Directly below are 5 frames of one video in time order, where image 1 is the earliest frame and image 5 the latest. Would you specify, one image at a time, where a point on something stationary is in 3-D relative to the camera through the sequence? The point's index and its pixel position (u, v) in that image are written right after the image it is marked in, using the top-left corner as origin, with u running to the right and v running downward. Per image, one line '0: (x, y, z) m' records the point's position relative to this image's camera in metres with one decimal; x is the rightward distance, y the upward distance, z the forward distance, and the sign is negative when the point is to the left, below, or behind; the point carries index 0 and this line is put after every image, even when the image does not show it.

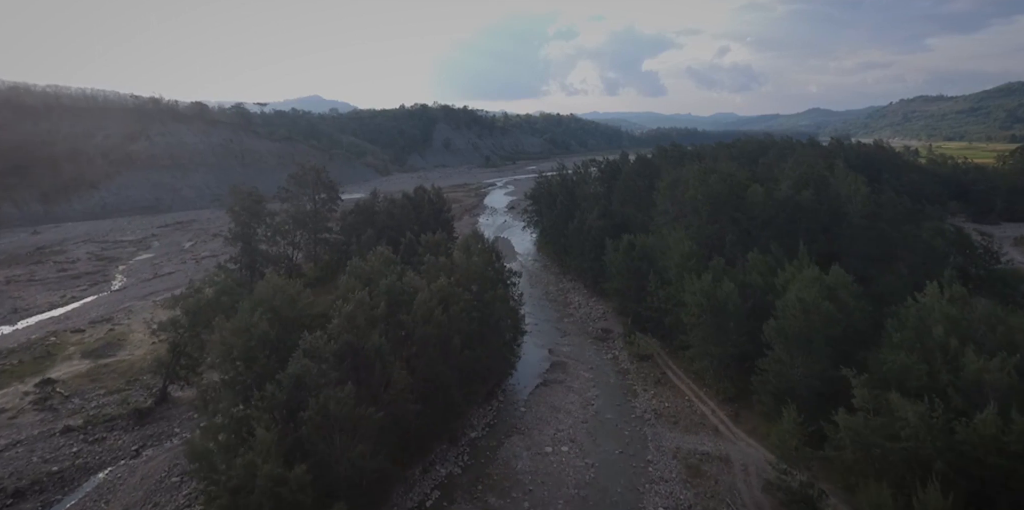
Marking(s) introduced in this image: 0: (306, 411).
0: (-5.2, -4.0, +15.0) m
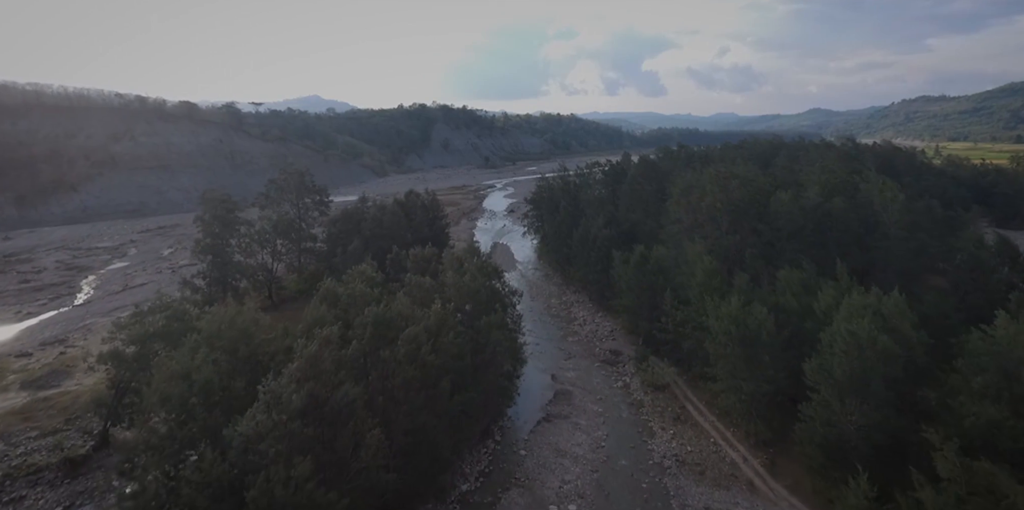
0: (-5.3, -4.7, +11.8) m
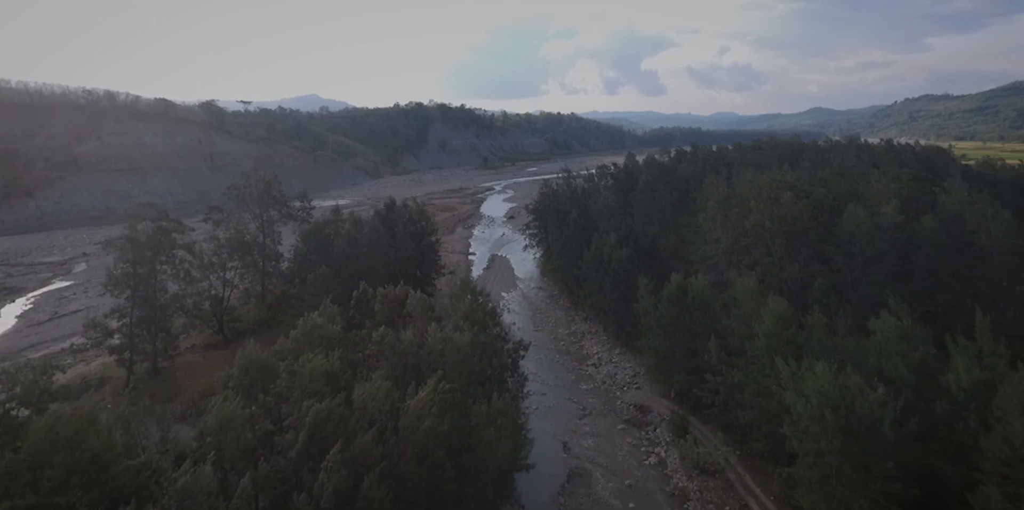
0: (-5.3, -6.0, +5.8) m
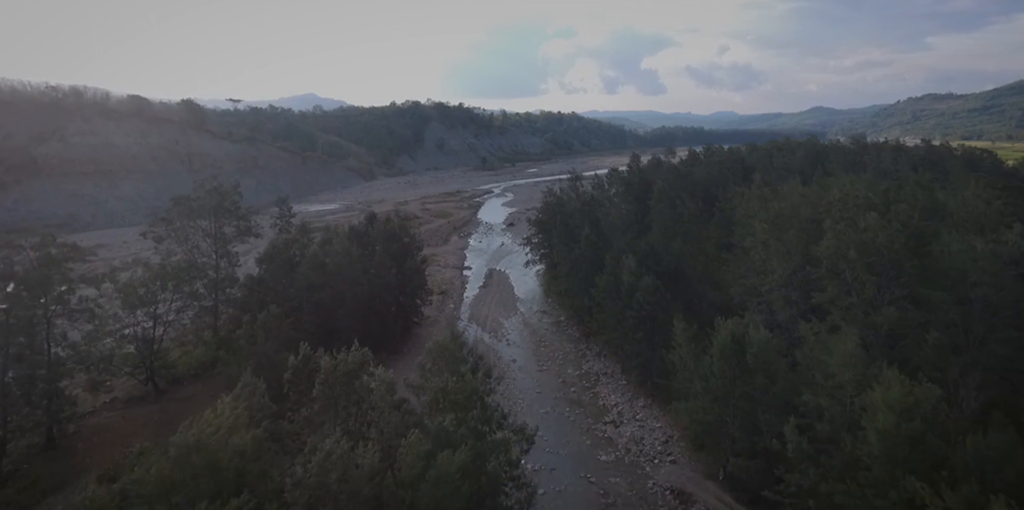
0: (-5.3, -7.2, +0.2) m
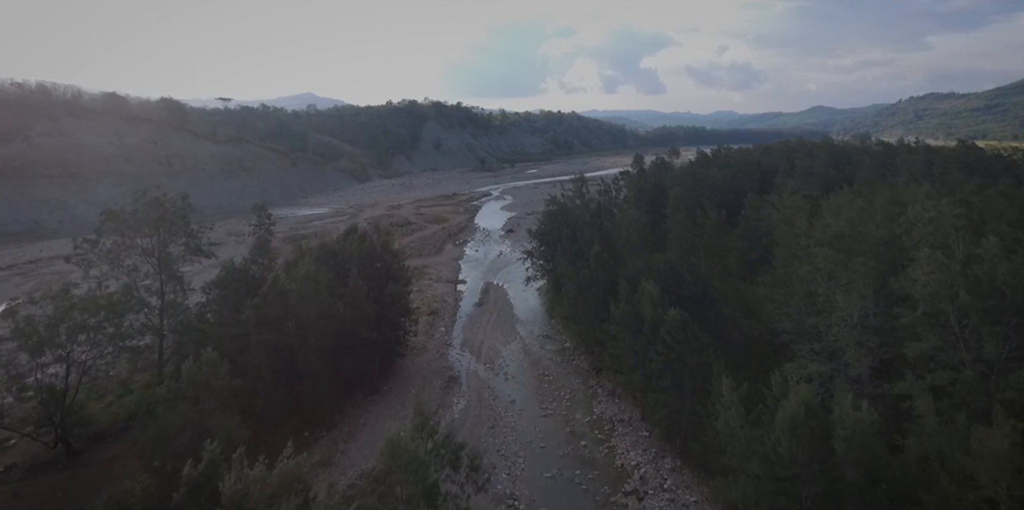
0: (-5.3, -8.2, -4.3) m
